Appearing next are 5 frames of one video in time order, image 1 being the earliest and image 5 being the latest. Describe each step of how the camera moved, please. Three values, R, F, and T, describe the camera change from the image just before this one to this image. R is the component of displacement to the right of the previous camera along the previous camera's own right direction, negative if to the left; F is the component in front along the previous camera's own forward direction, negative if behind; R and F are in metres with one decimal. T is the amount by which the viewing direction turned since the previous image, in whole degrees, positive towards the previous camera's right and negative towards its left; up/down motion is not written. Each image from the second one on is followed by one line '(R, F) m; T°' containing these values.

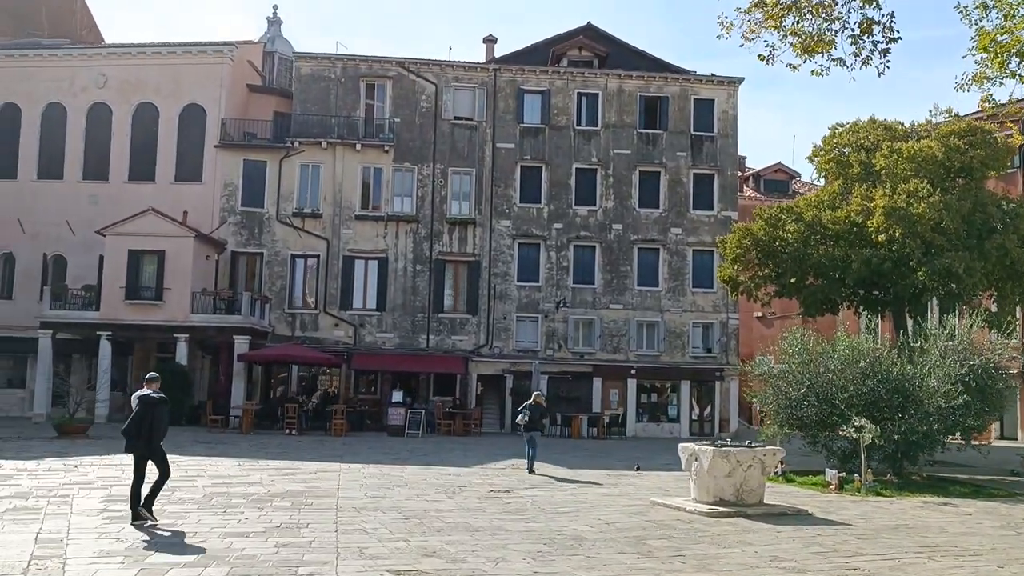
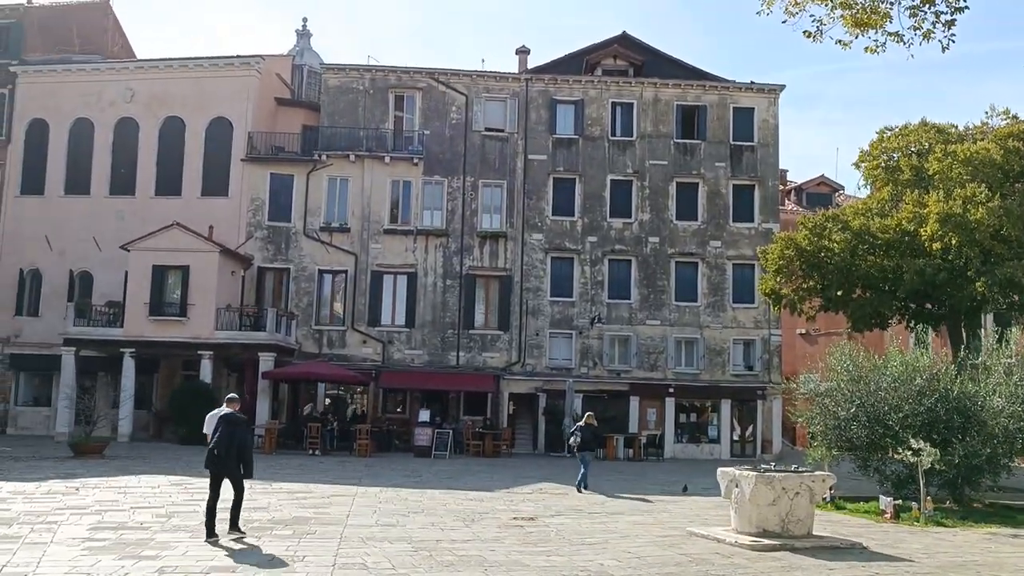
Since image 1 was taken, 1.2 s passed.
(+0.2, +1.1) m; -2°
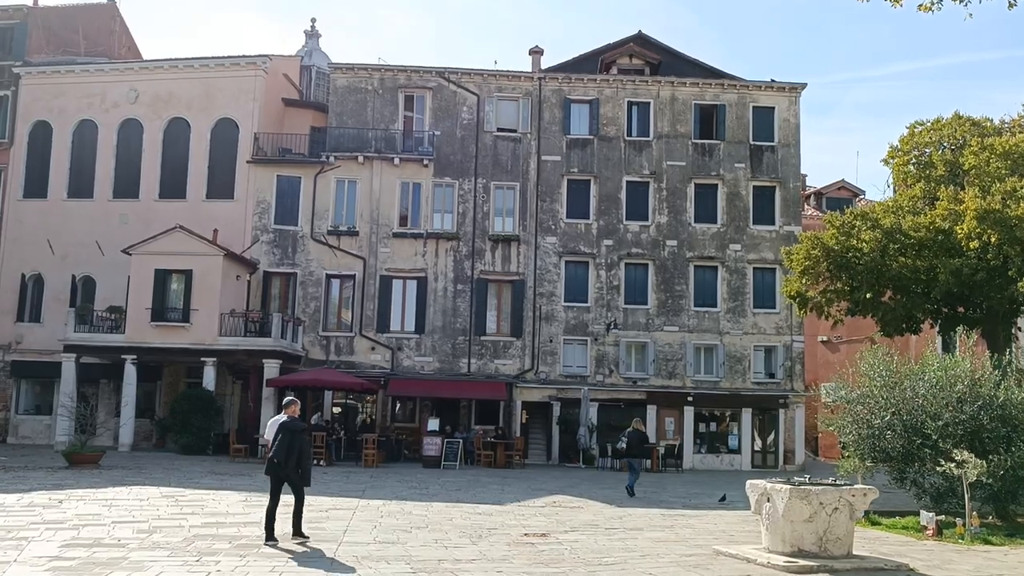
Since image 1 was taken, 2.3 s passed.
(+0.1, +1.0) m; -1°
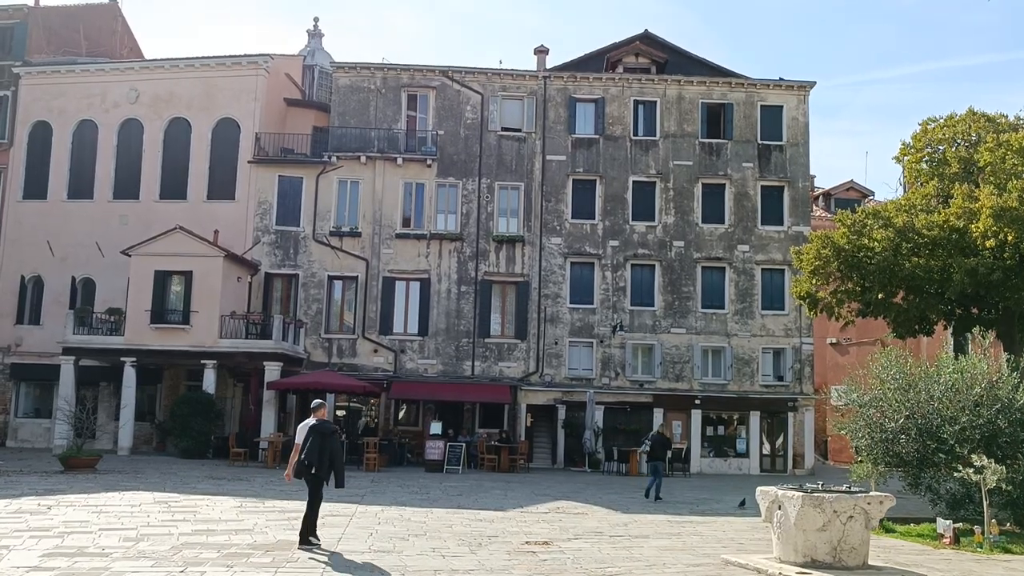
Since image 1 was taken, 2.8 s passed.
(+0.1, +0.5) m; 0°
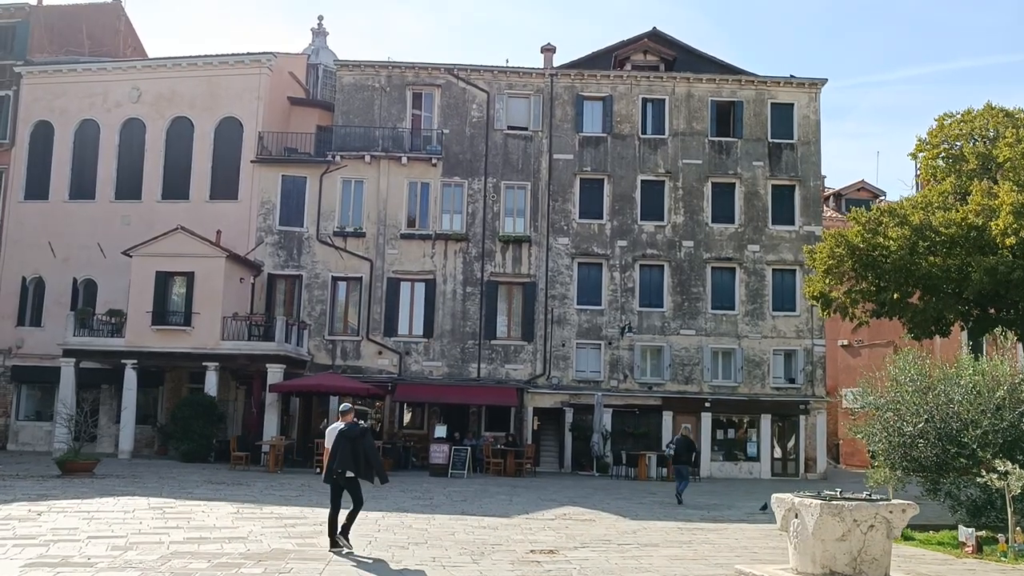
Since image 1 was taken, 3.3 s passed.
(+0.1, +0.5) m; 0°
